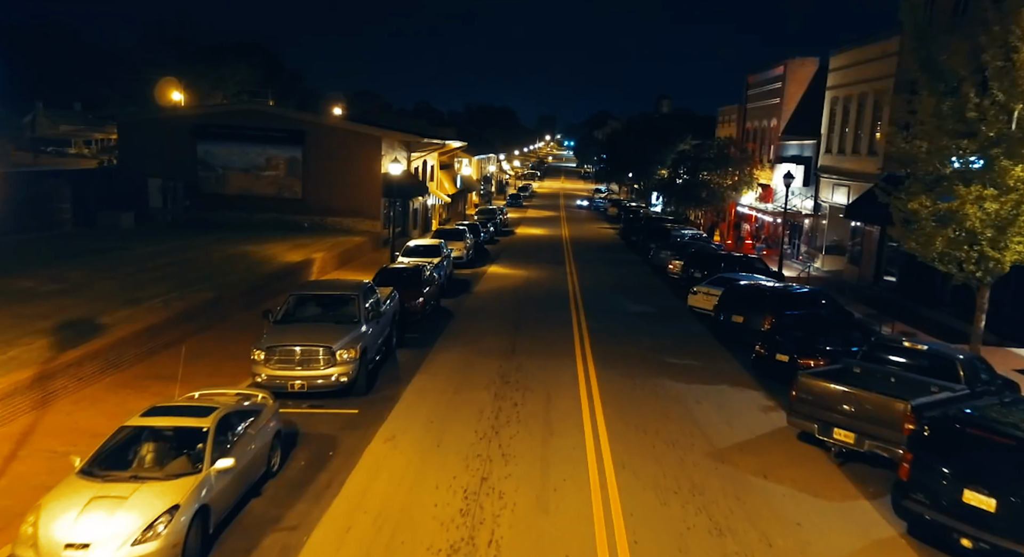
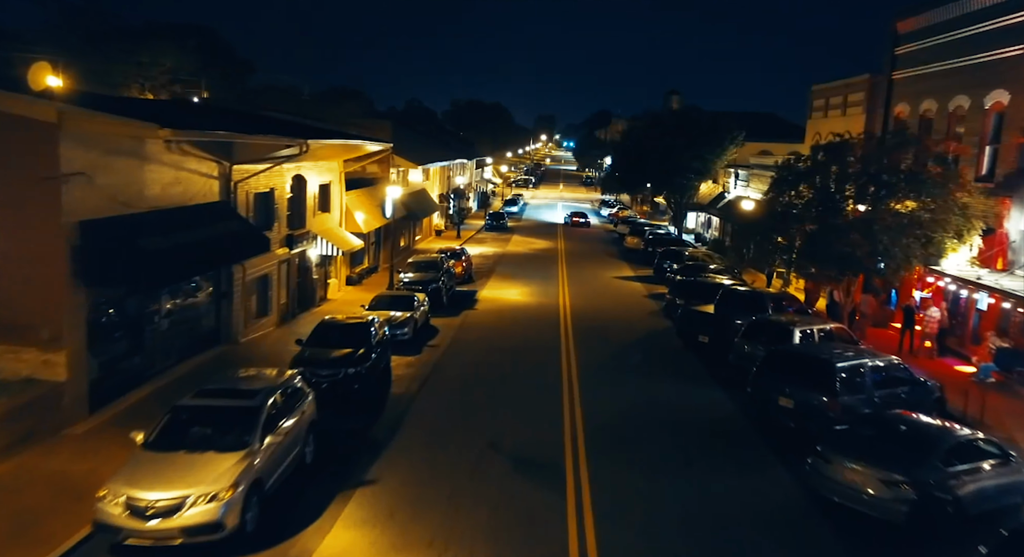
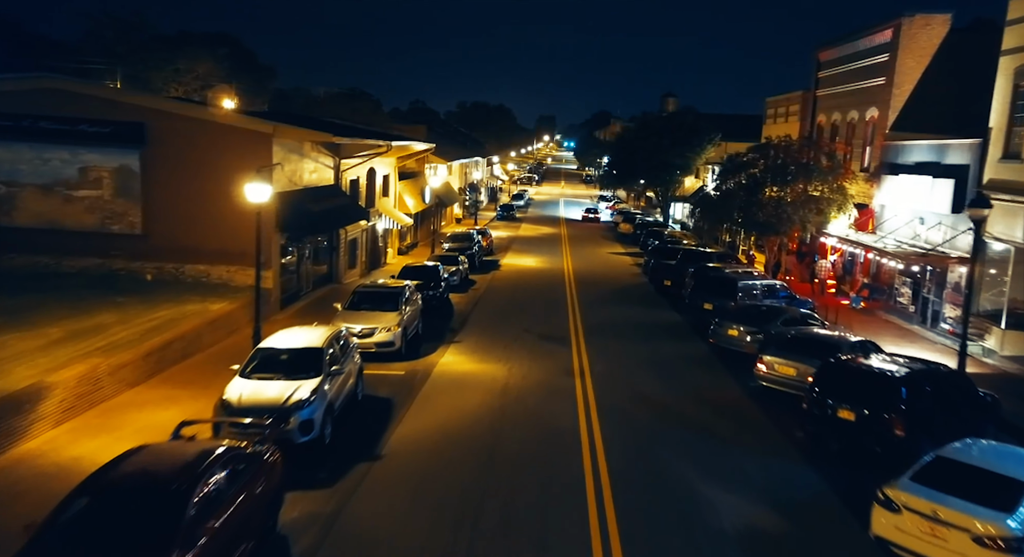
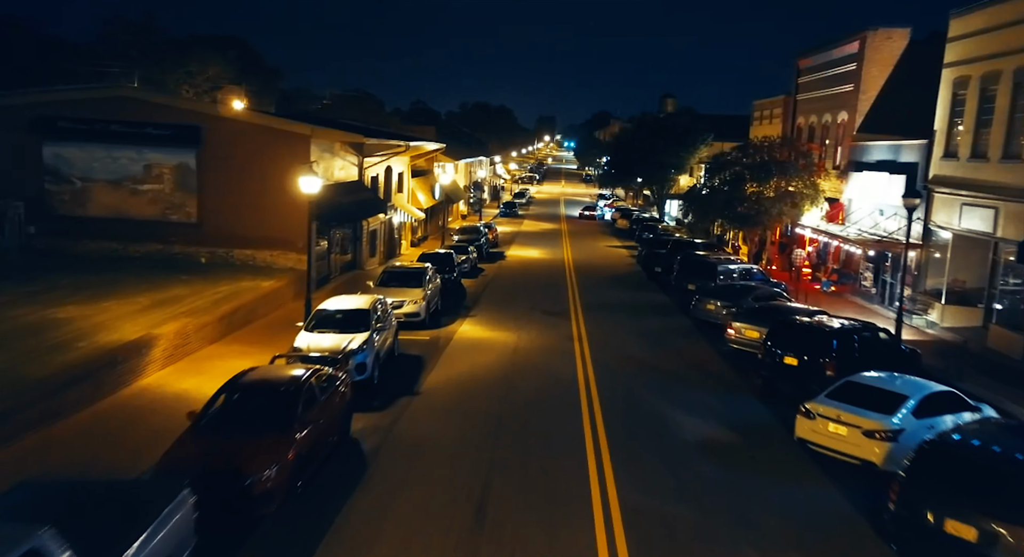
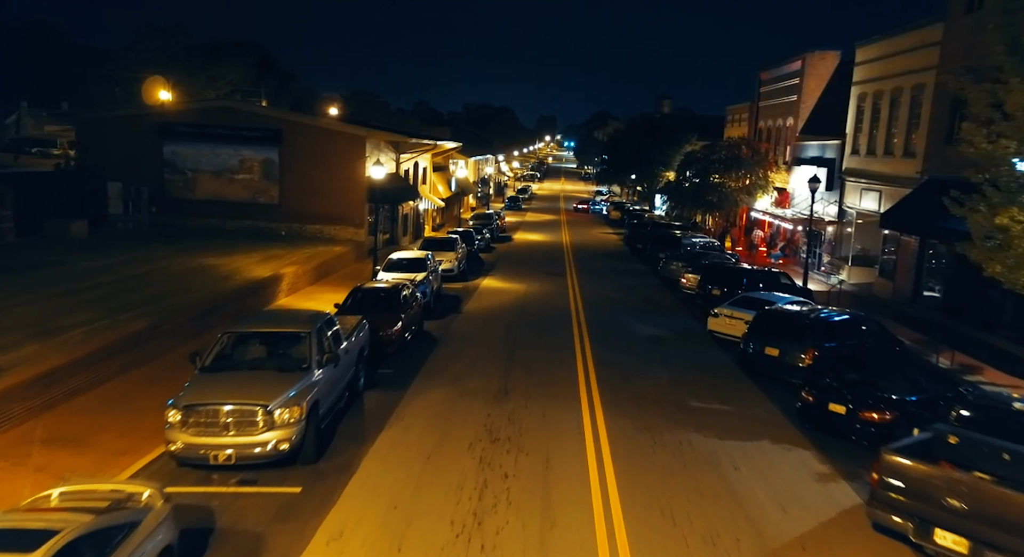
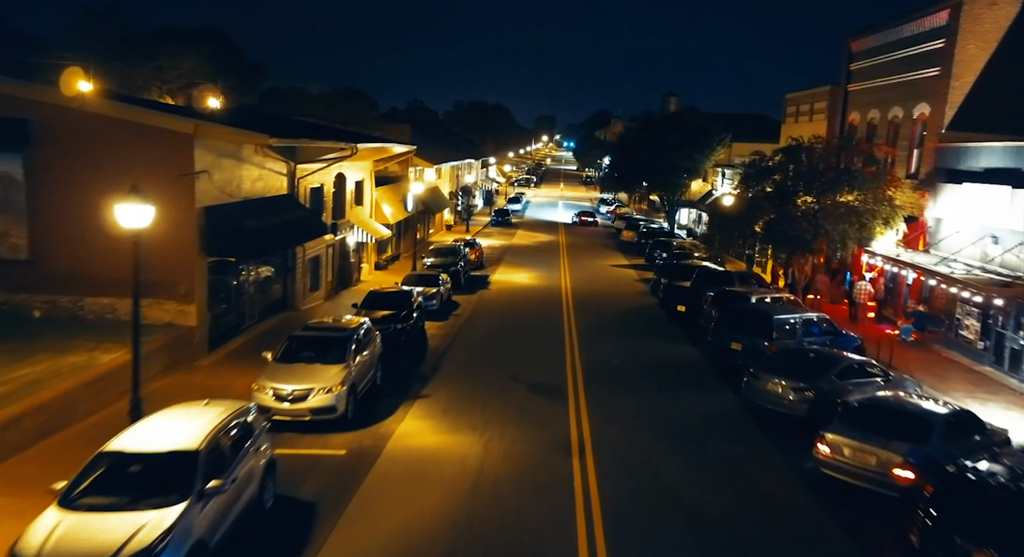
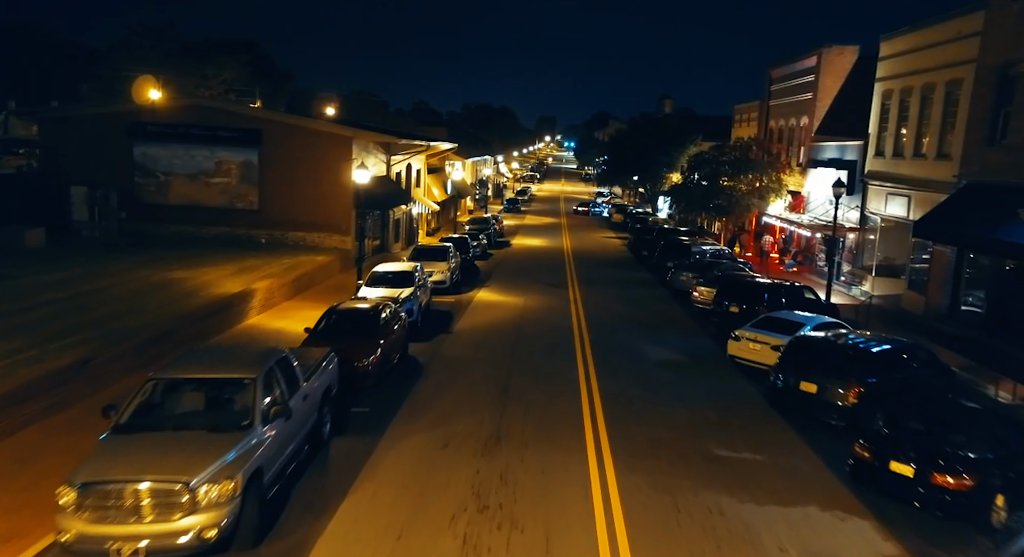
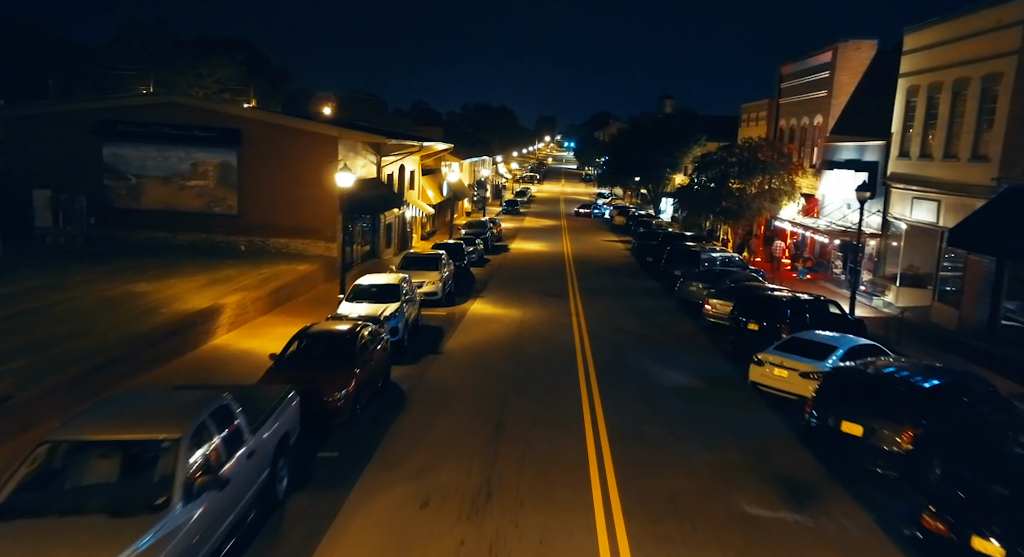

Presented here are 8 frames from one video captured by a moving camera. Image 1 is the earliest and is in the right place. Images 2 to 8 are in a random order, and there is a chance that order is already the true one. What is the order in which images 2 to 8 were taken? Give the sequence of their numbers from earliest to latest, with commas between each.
5, 7, 8, 4, 3, 6, 2
